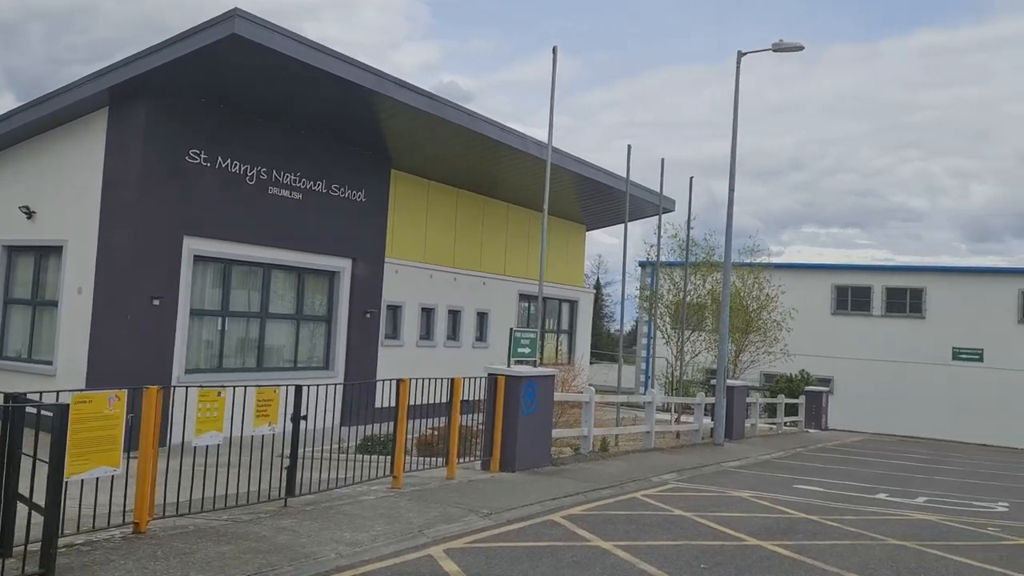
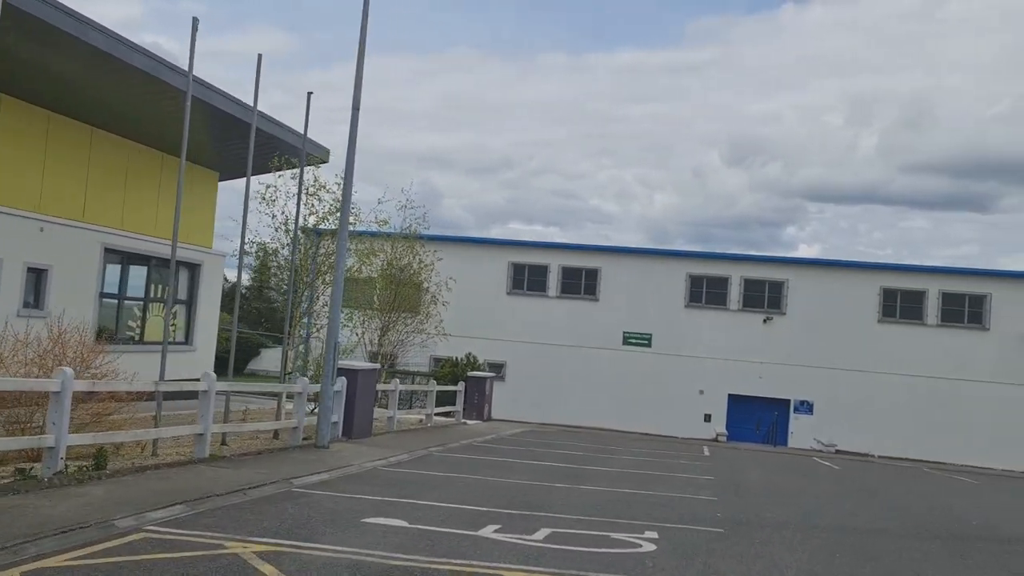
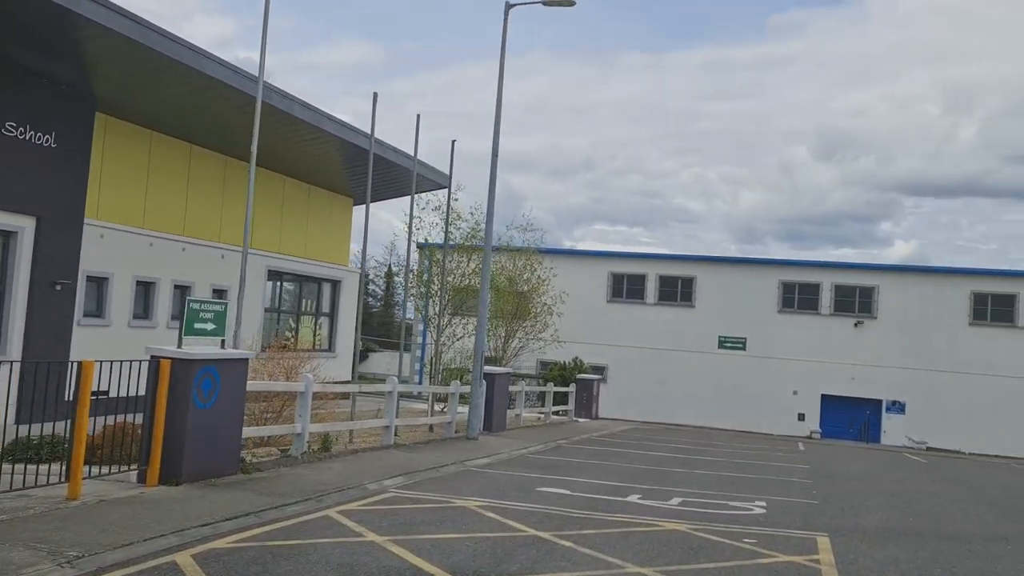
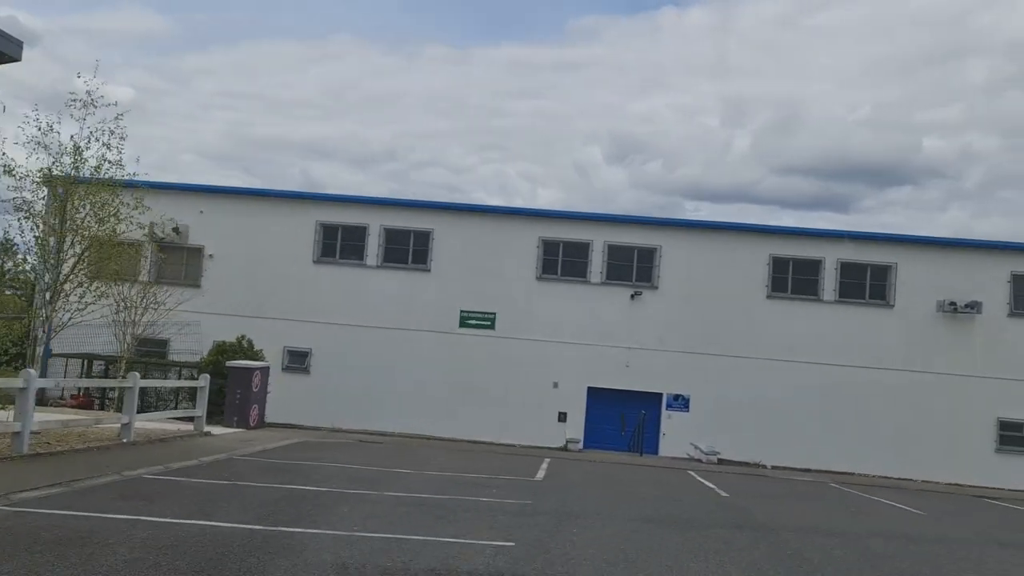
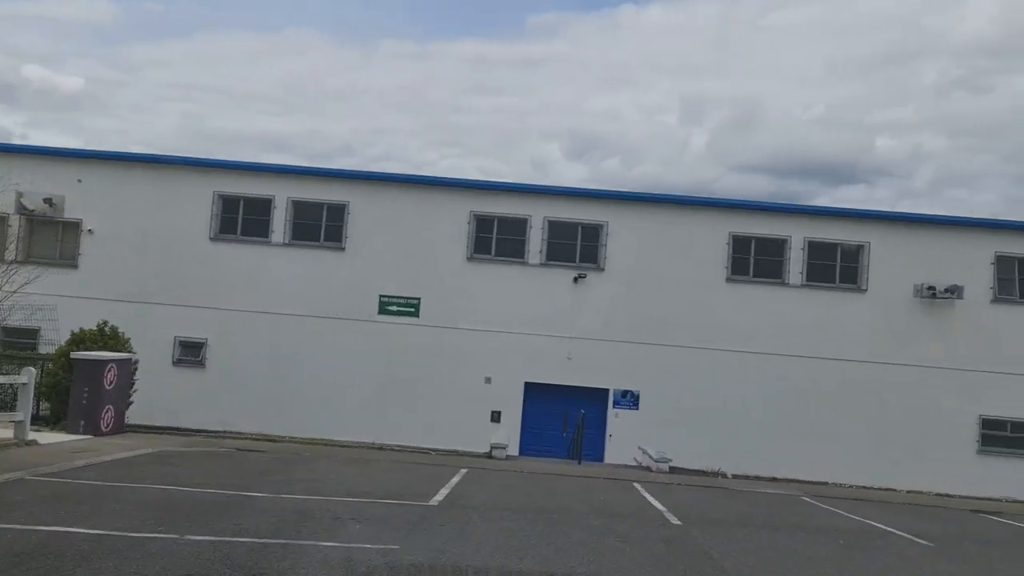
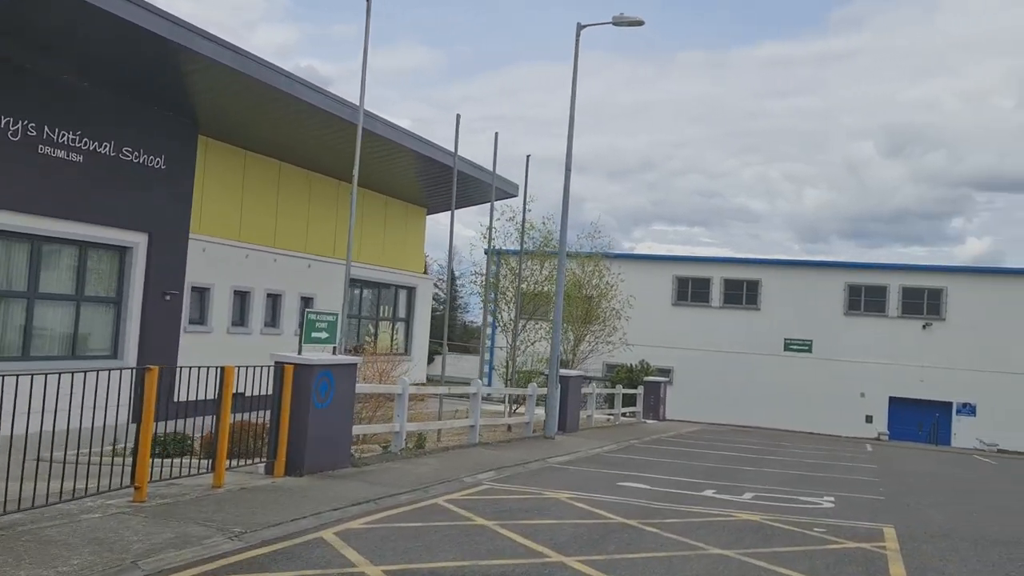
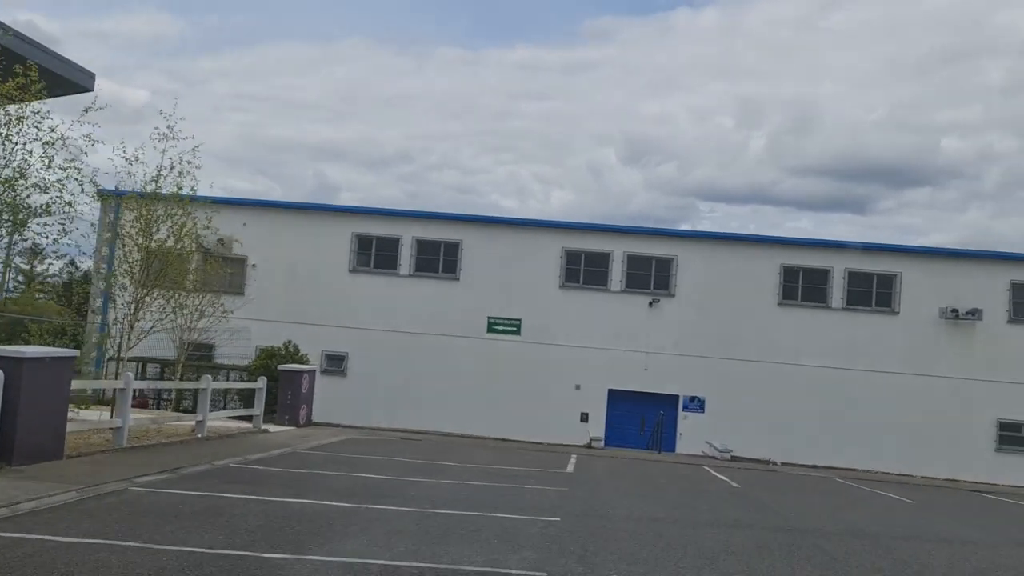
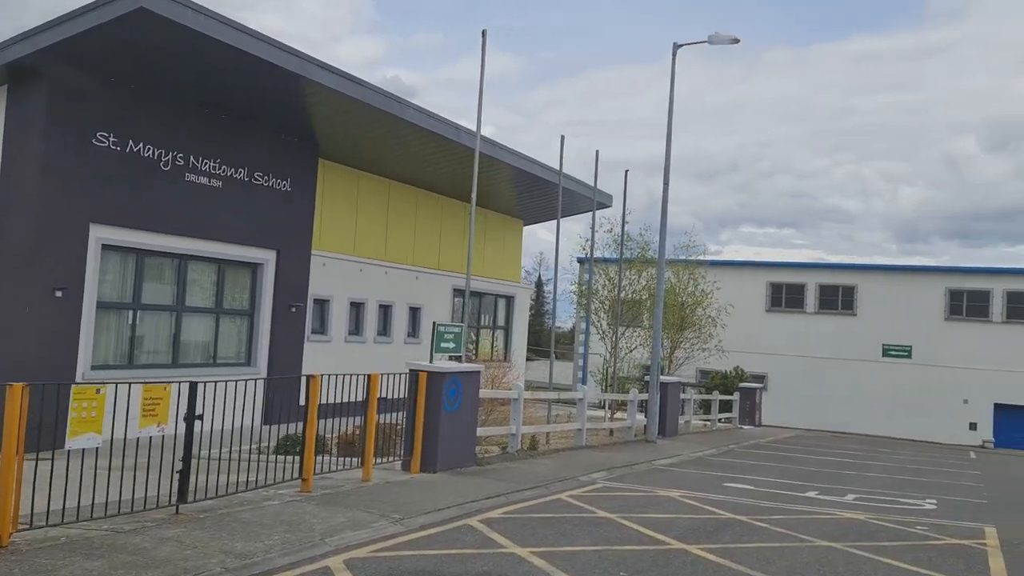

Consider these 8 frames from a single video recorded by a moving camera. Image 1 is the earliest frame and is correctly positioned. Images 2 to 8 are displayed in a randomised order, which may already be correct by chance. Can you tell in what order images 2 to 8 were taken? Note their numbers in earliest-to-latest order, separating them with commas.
8, 6, 3, 2, 7, 4, 5
